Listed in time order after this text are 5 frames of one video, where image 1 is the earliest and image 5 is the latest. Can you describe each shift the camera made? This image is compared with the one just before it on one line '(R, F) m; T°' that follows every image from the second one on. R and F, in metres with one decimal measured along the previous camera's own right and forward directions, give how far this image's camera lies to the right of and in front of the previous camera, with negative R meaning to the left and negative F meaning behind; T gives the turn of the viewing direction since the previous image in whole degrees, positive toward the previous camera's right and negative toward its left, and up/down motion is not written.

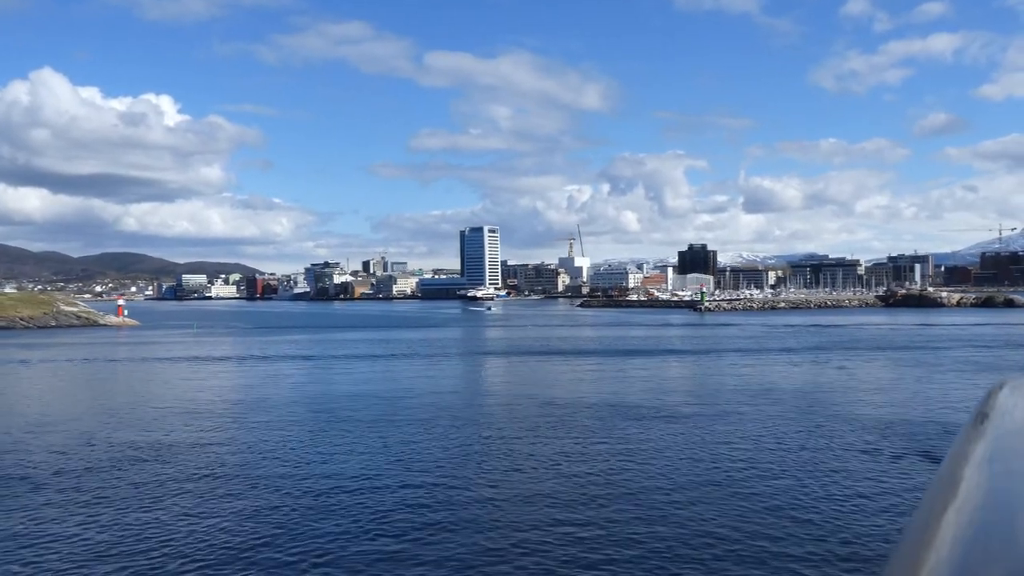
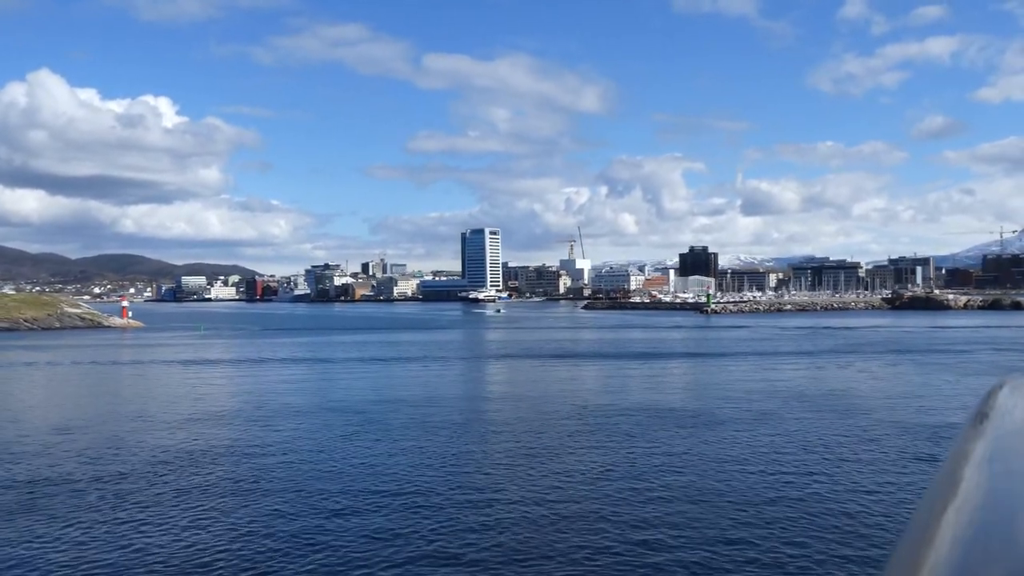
(-0.3, +0.2) m; 0°
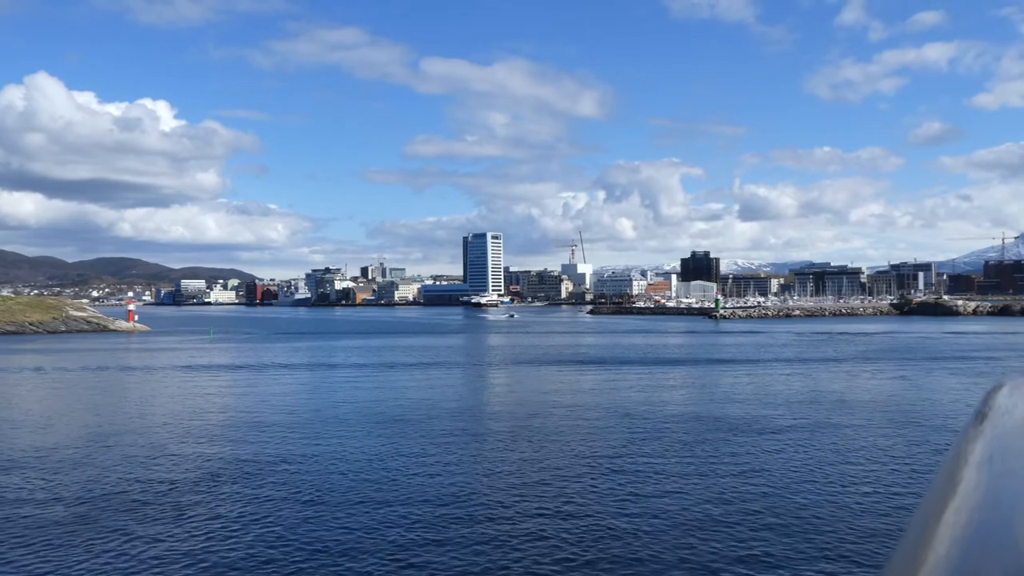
(-0.4, +0.3) m; 0°
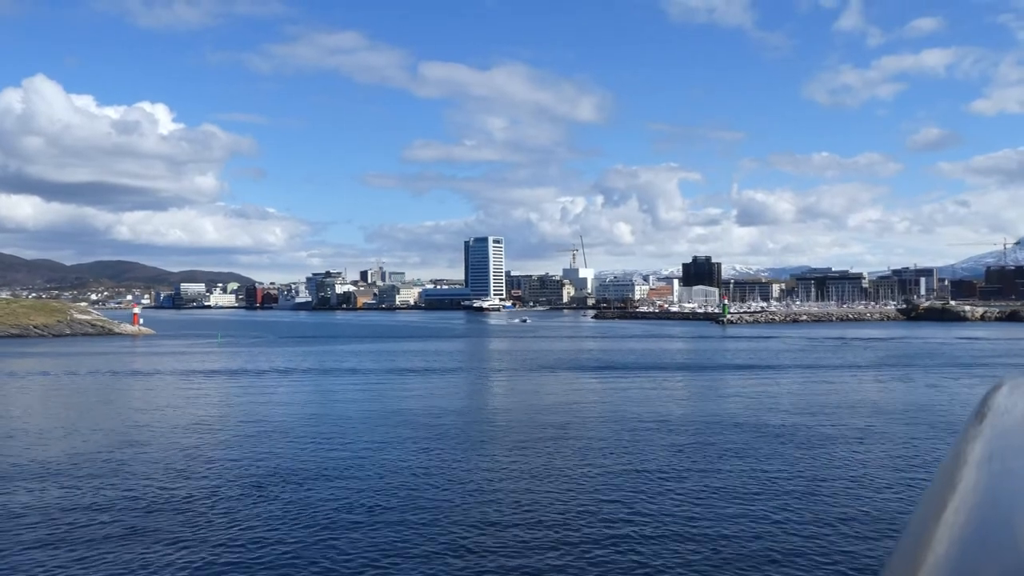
(-0.3, +0.2) m; 0°
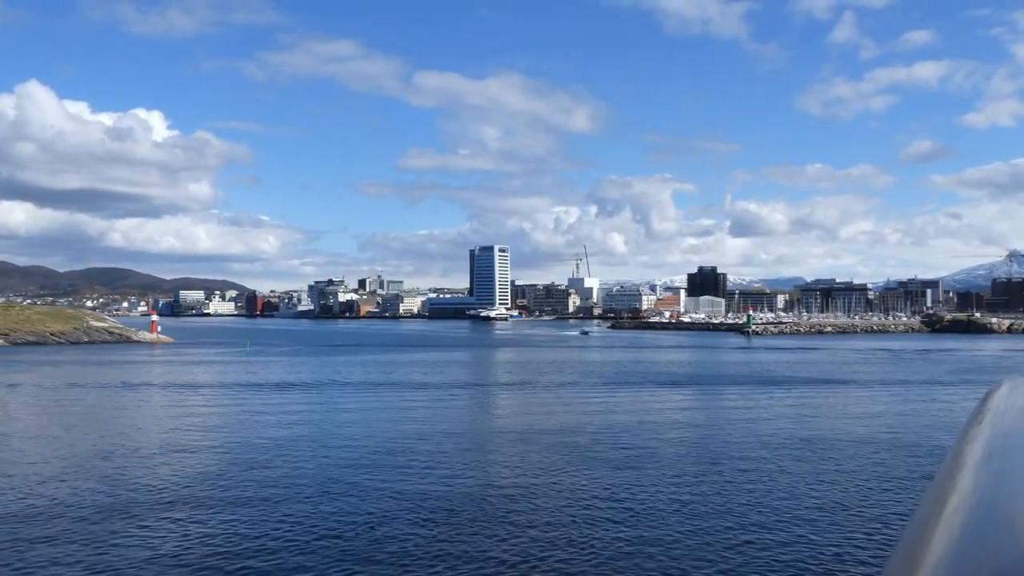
(-1.0, +0.8) m; +1°
